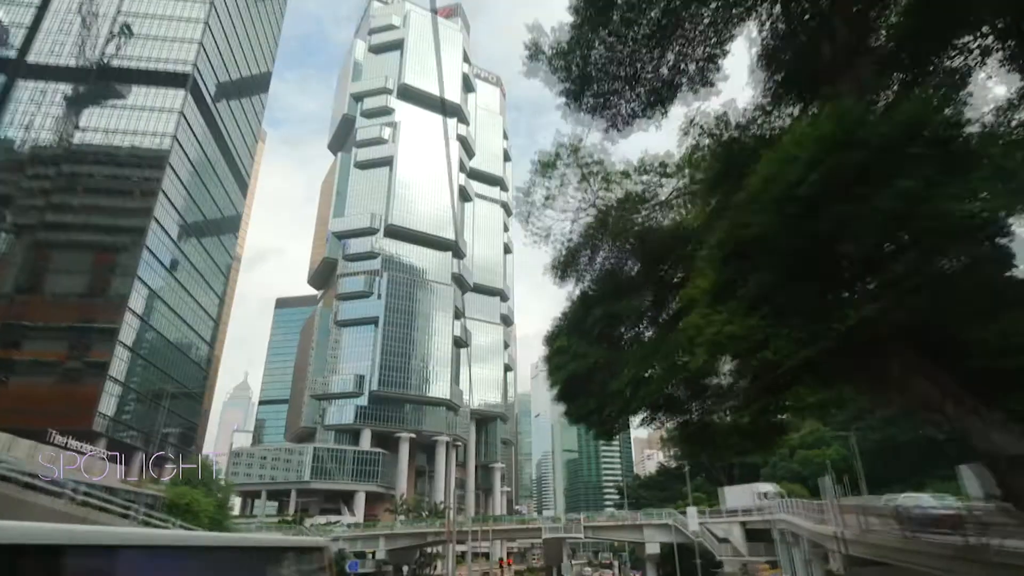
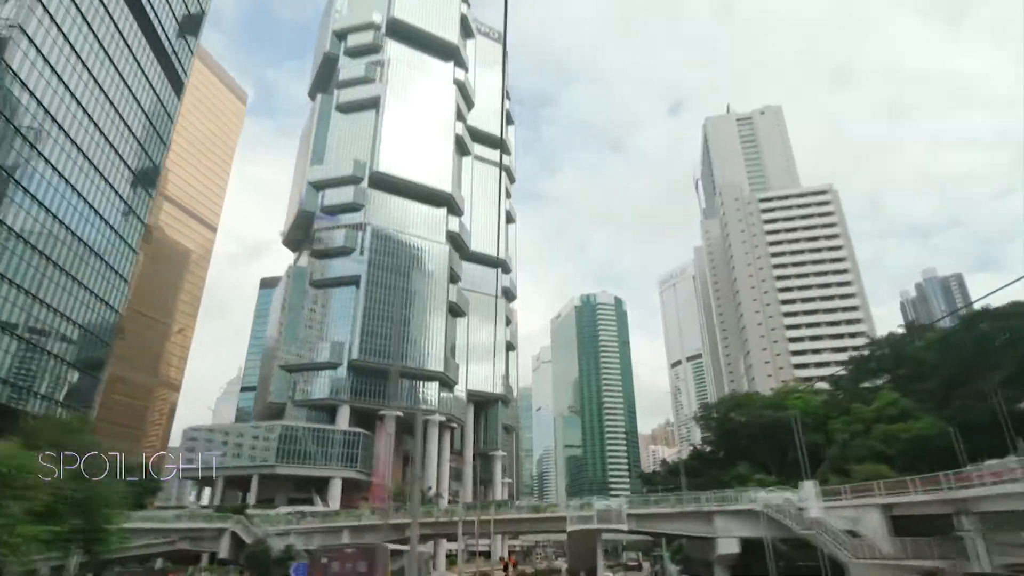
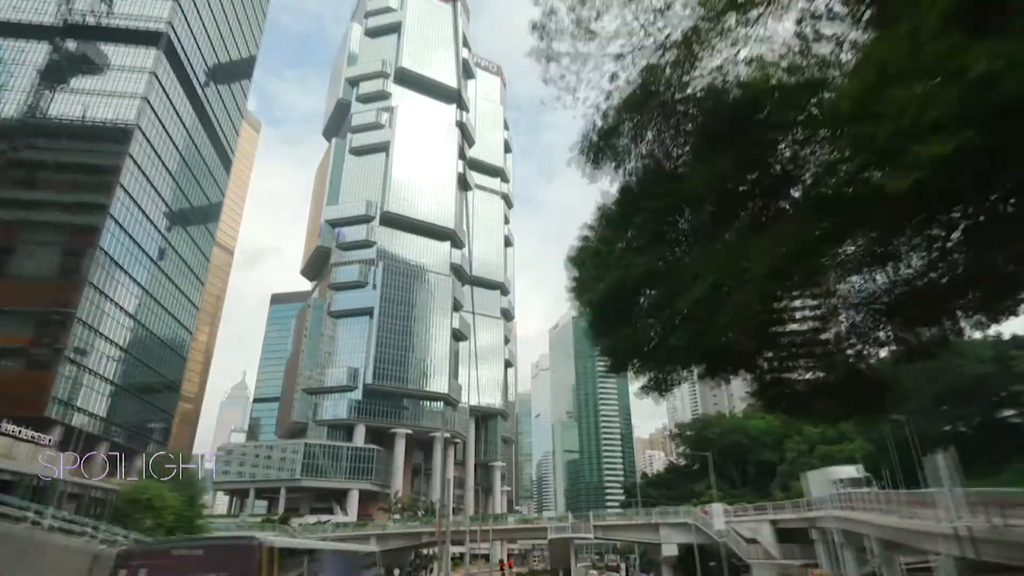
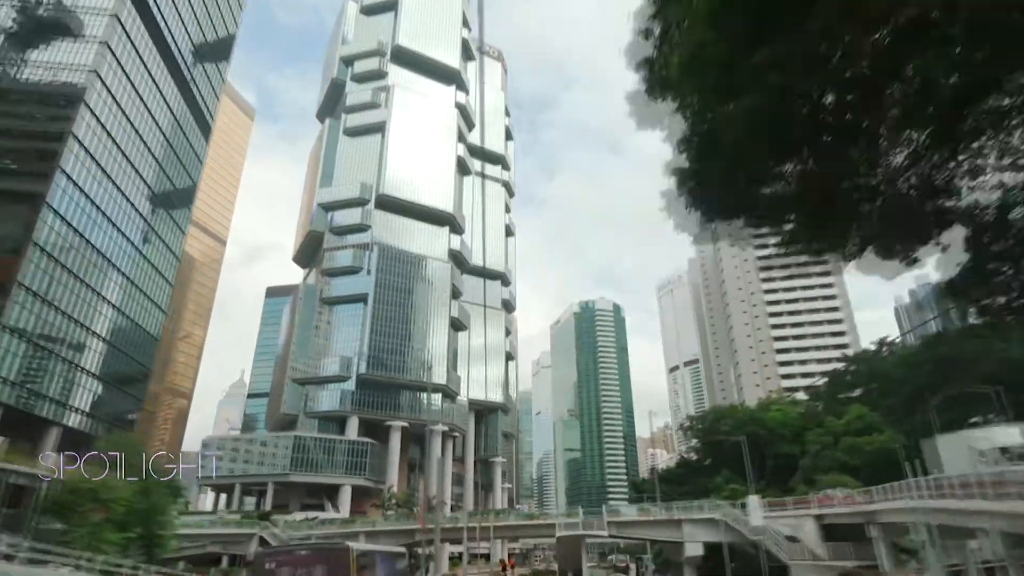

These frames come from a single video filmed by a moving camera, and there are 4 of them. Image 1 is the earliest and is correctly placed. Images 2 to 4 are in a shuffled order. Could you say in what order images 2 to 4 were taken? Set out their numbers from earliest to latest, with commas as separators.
3, 4, 2
